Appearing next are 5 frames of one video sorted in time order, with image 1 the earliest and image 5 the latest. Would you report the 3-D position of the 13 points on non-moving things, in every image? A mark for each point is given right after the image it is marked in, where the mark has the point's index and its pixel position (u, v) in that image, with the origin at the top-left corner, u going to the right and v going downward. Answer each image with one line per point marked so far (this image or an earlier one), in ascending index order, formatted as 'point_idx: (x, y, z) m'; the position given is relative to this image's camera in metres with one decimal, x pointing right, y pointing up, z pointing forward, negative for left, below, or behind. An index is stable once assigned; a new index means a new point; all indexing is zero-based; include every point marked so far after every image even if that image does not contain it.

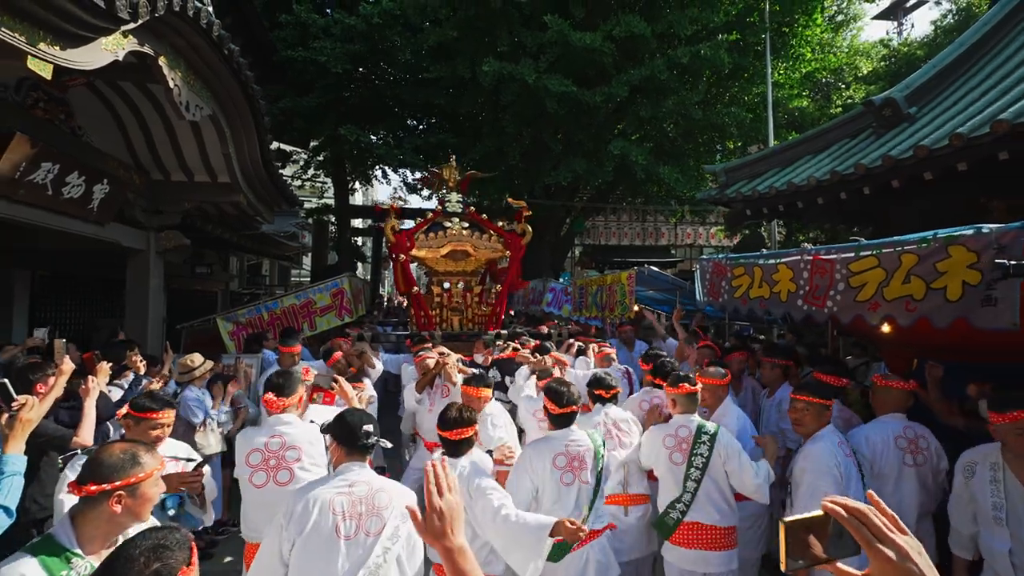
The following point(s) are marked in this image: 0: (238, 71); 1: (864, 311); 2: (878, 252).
0: (-2.3, +1.8, +5.3) m
1: (+2.0, -0.1, +3.5) m
2: (+2.0, +0.2, +3.5) m
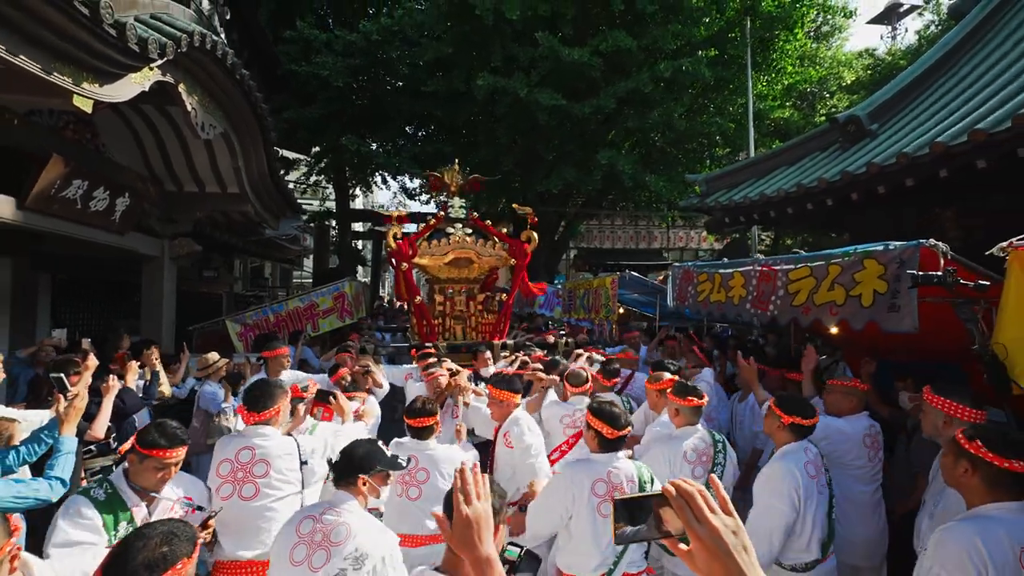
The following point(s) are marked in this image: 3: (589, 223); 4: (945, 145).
0: (-2.4, +1.8, +5.8) m
1: (+1.8, -0.2, +4.0) m
2: (+1.9, +0.2, +4.0) m
3: (+2.0, +1.7, +17.0) m
4: (+3.4, +1.1, +5.0) m
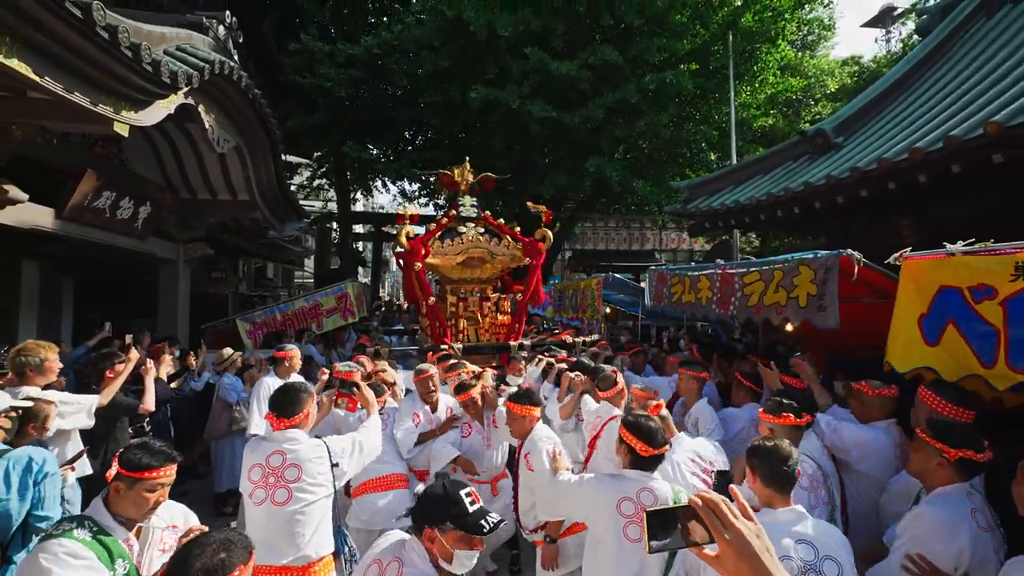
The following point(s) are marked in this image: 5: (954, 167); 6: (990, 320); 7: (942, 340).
0: (-2.5, +1.8, +6.4) m
1: (+1.7, -0.2, +4.6) m
2: (+1.8, +0.1, +4.6) m
3: (+1.9, +1.7, +17.5) m
4: (+3.3, +1.1, +5.5) m
5: (+3.6, +1.0, +5.1) m
6: (+2.0, -0.1, +2.6) m
7: (+1.9, -0.2, +2.8) m
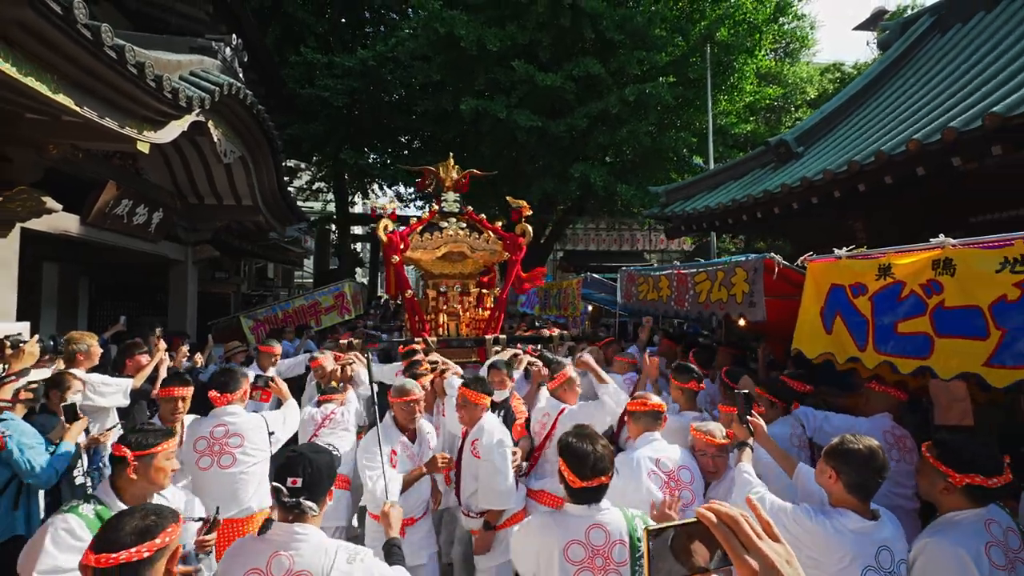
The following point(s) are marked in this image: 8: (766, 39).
0: (-2.7, +1.8, +7.0) m
1: (+1.5, -0.2, +5.2) m
2: (+1.6, +0.2, +5.2) m
3: (+1.7, +1.7, +18.1) m
4: (+3.1, +1.1, +6.1) m
5: (+3.4, +1.0, +5.7) m
6: (+1.8, -0.1, +3.2) m
7: (+1.7, -0.2, +3.5) m
8: (+5.2, +5.1, +13.0) m
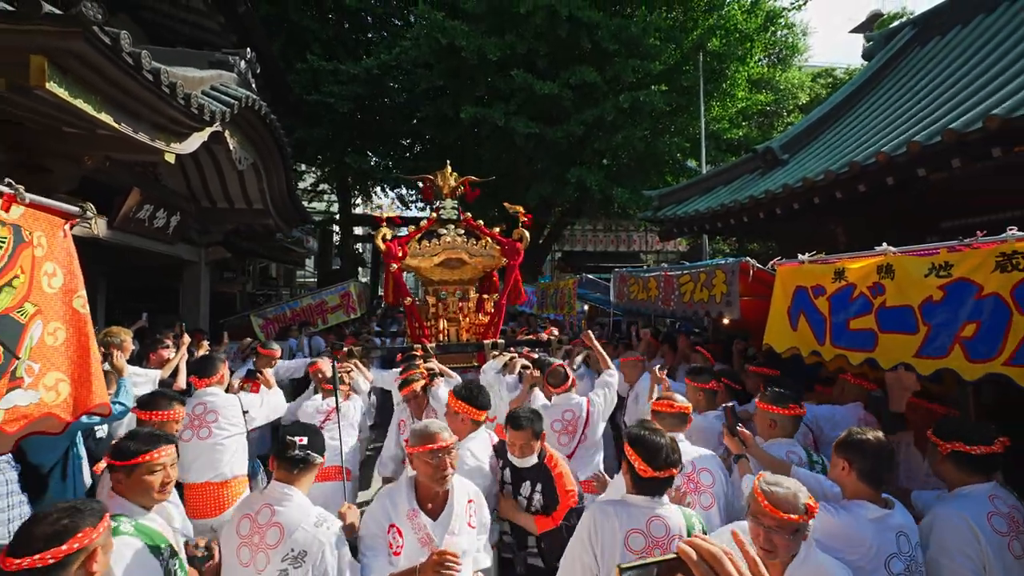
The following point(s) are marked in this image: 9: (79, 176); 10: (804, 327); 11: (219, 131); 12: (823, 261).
0: (-2.7, +1.8, +7.4) m
1: (+1.5, -0.2, +5.6) m
2: (+1.6, +0.1, +5.6) m
3: (+1.7, +1.7, +18.5) m
4: (+3.1, +1.1, +6.6) m
5: (+3.3, +1.0, +6.1) m
6: (+1.8, -0.1, +3.7) m
7: (+1.7, -0.2, +3.9) m
8: (+5.2, +5.1, +13.5) m
9: (-3.9, +1.0, +5.7) m
10: (+1.8, -0.2, +3.8) m
11: (-2.8, +1.5, +6.1) m
12: (+1.8, +0.2, +3.7) m
